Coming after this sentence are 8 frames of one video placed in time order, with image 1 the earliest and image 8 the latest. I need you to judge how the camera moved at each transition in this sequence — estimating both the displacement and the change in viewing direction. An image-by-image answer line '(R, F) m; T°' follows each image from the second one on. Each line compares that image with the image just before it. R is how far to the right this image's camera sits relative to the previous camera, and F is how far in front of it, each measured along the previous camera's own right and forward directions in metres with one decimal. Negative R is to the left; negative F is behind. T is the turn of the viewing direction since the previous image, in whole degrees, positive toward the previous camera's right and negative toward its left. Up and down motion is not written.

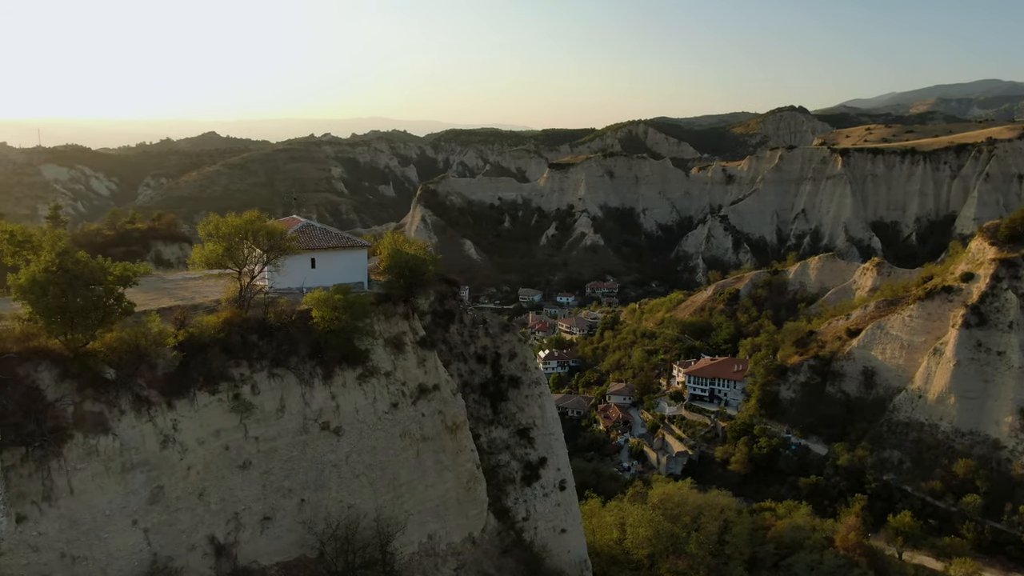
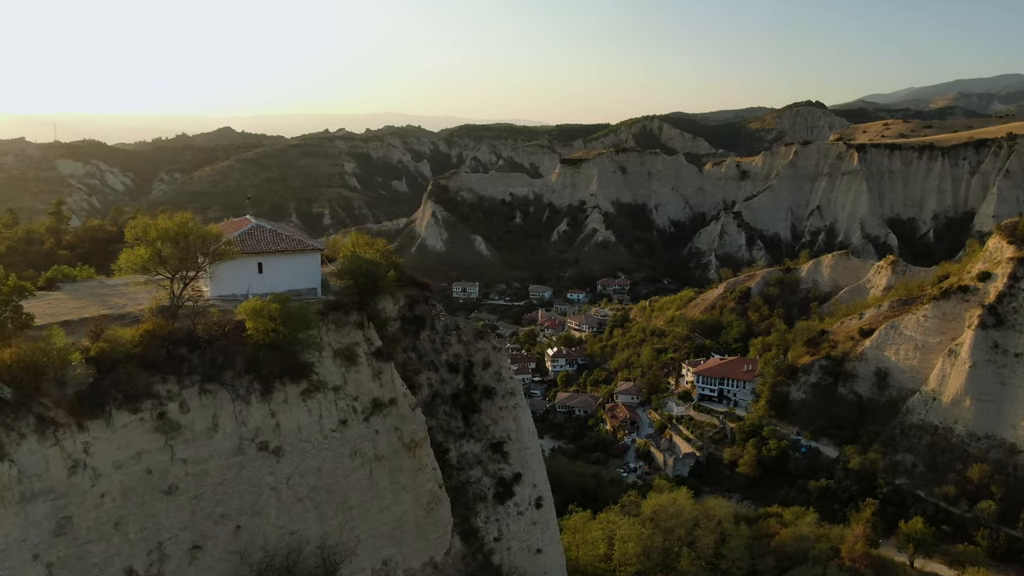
(+0.3, +0.4) m; -1°
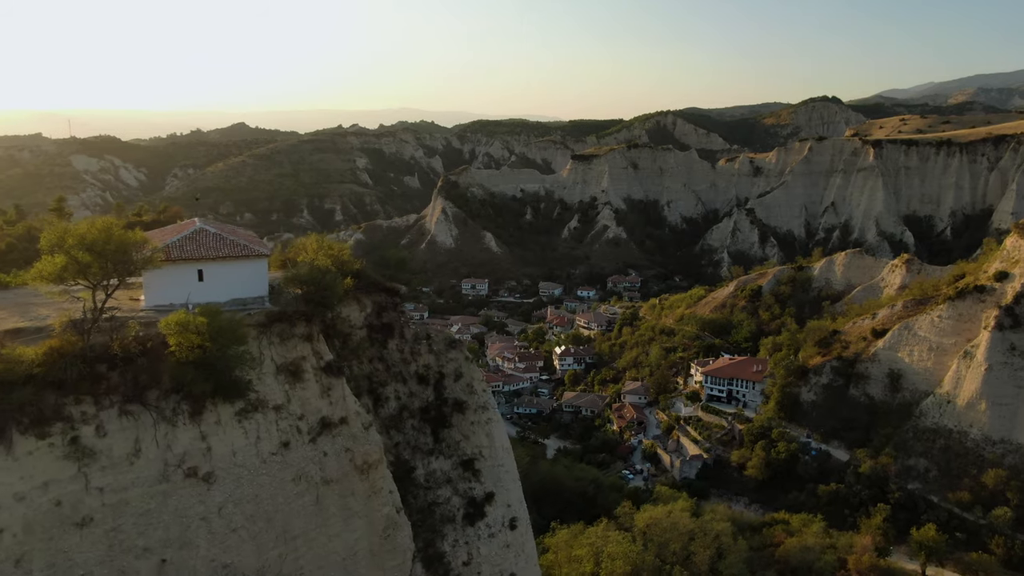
(+0.3, +0.4) m; -1°
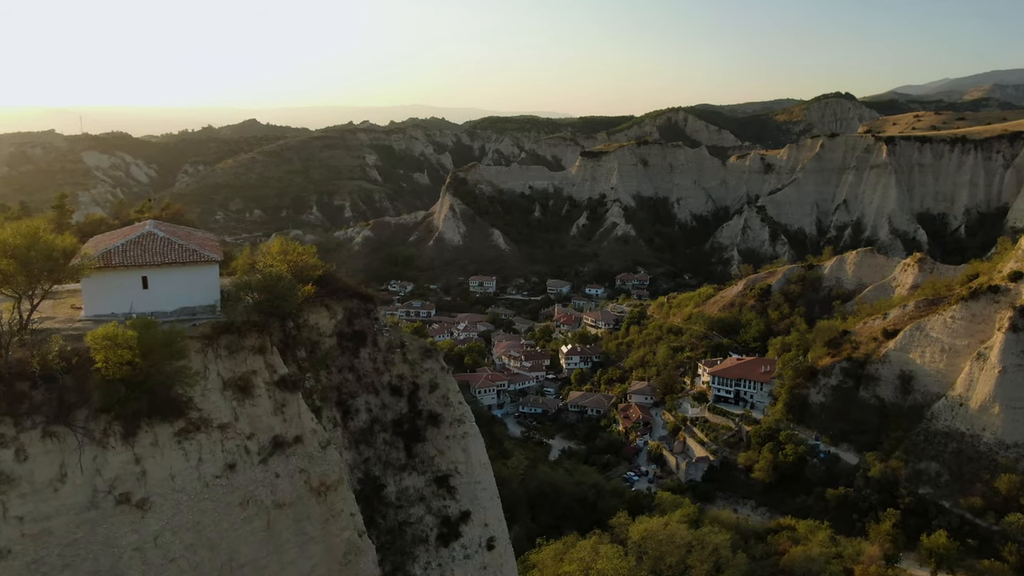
(+0.2, +0.3) m; -1°
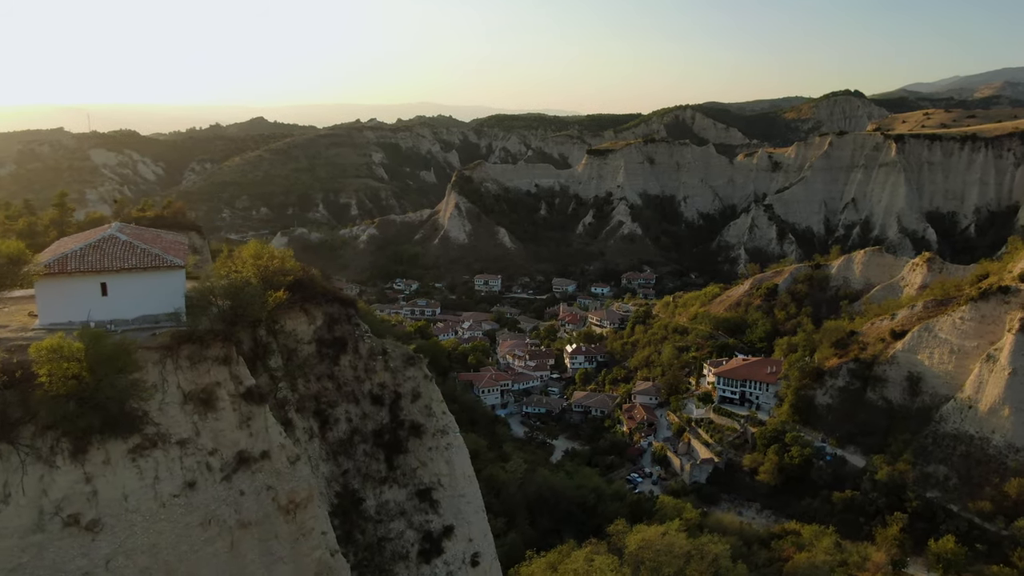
(+0.2, +0.2) m; -1°
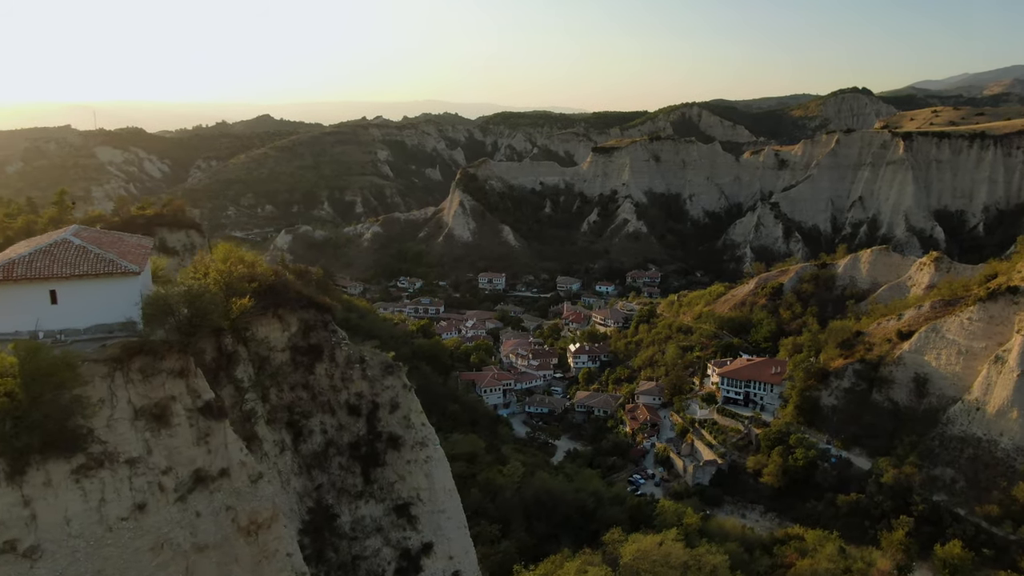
(+0.2, +0.2) m; 0°
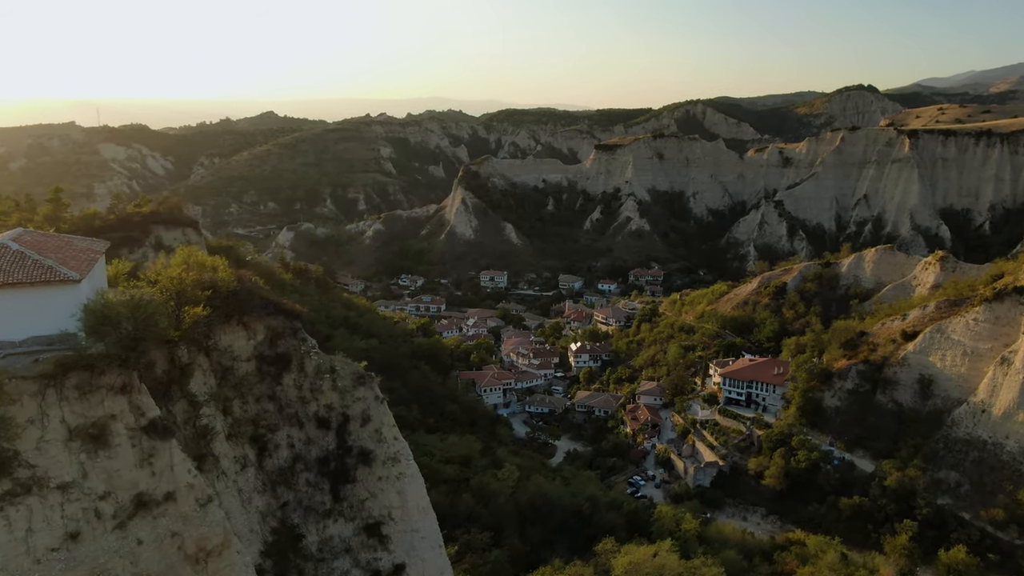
(+0.2, +0.3) m; 0°
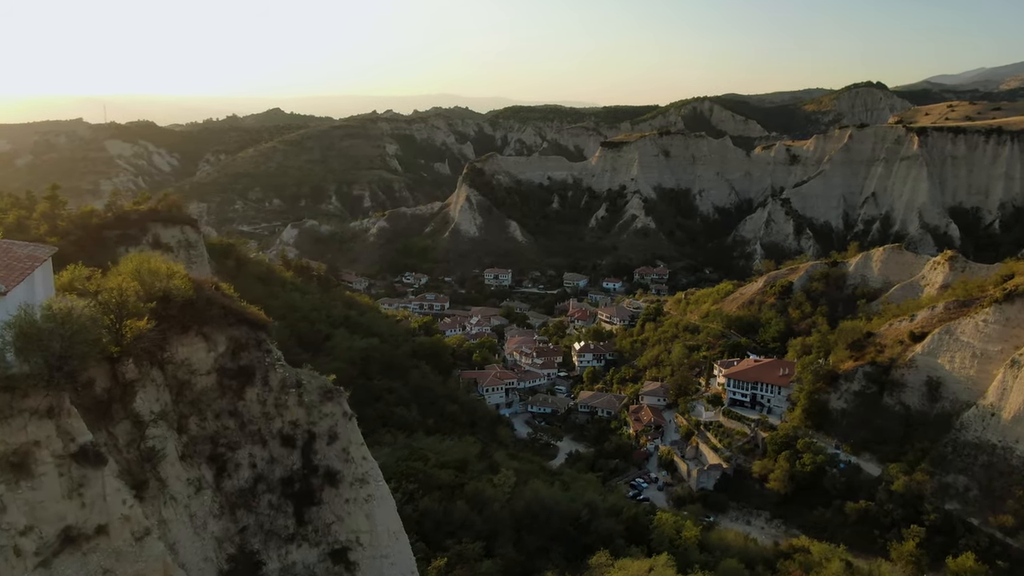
(+0.2, +0.3) m; -1°
